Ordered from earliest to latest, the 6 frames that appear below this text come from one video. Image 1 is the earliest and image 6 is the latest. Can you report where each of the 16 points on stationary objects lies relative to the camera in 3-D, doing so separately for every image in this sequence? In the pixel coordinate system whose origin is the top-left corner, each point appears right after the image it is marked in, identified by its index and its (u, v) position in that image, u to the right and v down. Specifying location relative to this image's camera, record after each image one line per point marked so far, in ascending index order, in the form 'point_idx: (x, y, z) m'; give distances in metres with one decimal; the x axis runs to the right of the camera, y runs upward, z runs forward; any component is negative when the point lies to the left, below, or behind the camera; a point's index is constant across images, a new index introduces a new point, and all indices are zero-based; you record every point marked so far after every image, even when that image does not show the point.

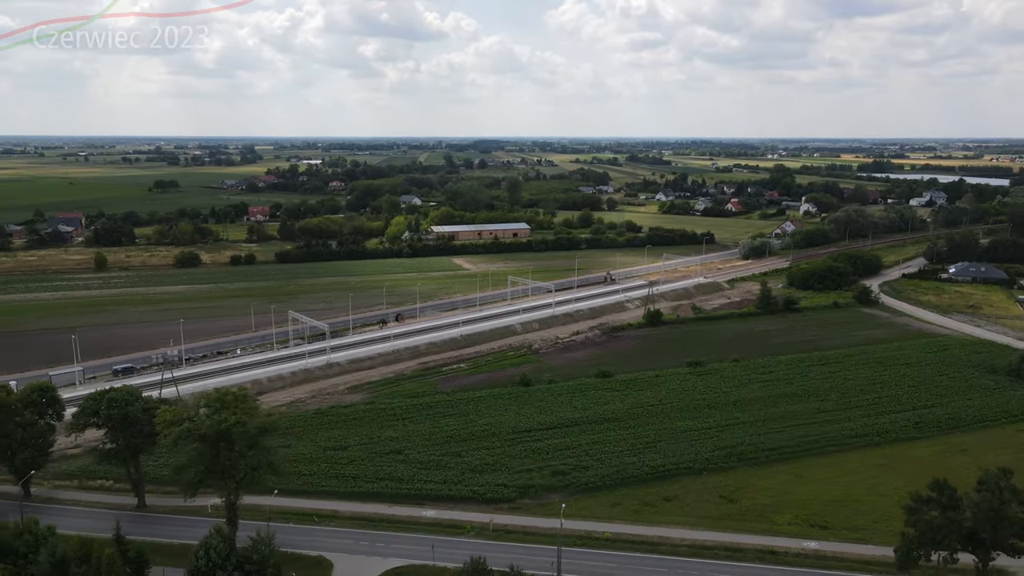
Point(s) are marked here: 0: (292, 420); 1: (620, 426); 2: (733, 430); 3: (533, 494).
0: (-5.9, -3.5, +19.7) m
1: (+2.8, -3.6, +19.4) m
2: (+5.7, -3.7, +19.0) m
3: (+0.4, -4.3, +15.6) m
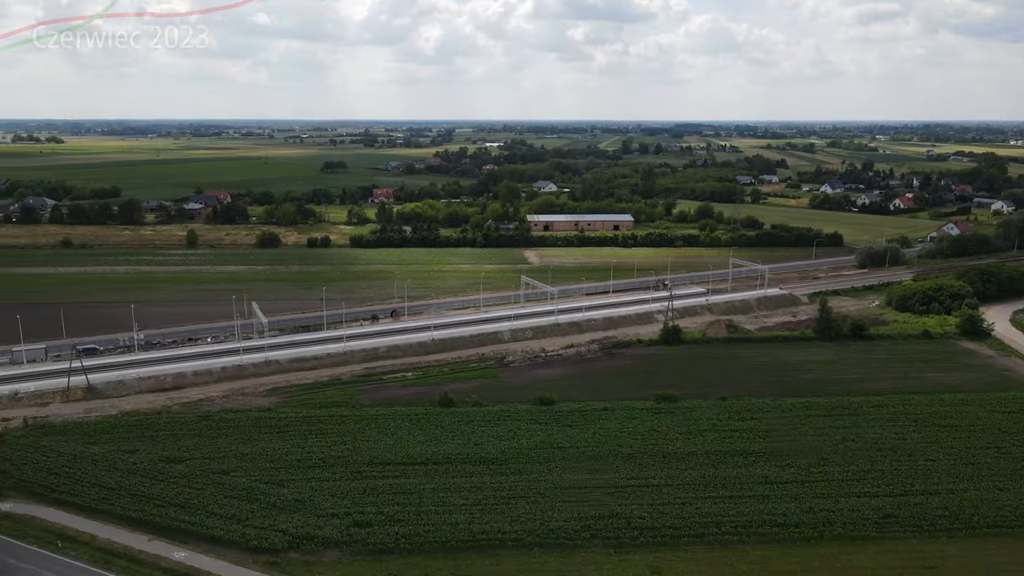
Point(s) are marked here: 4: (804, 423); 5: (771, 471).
0: (-8.7, -3.4, +18.9) m
1: (-0.4, -4.0, +16.2) m
2: (+2.3, -4.3, +15.1) m
3: (-3.7, -4.6, +13.2) m
4: (+7.4, -3.5, +18.9) m
5: (+5.7, -4.1, +16.3) m
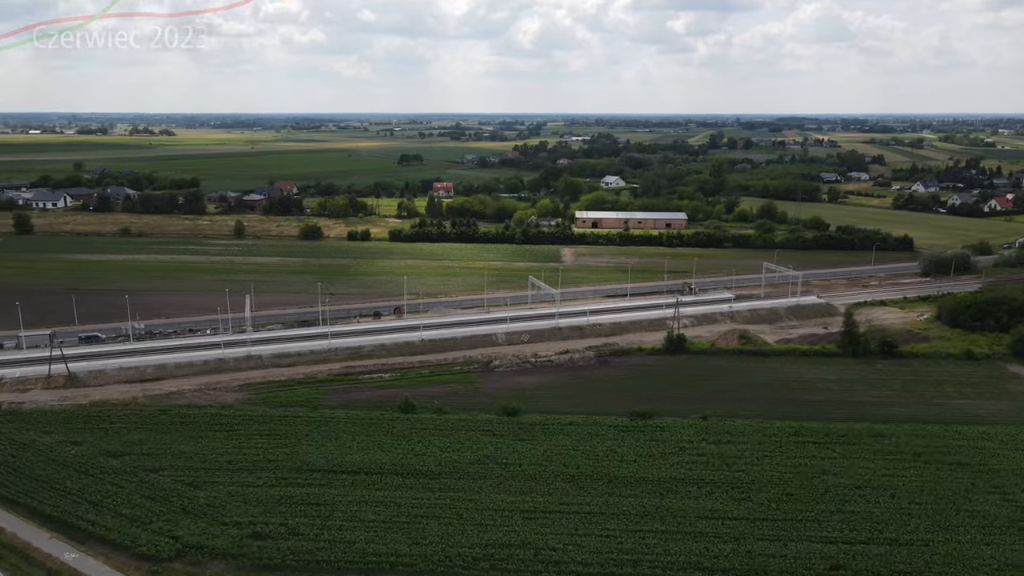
0: (-9.8, -3.2, +19.0) m
1: (-1.9, -4.1, +15.3) m
2: (+0.7, -4.4, +13.9) m
3: (-5.5, -4.7, +12.8) m
4: (+6.2, -3.8, +17.0) m
5: (+4.2, -4.3, +14.6) m
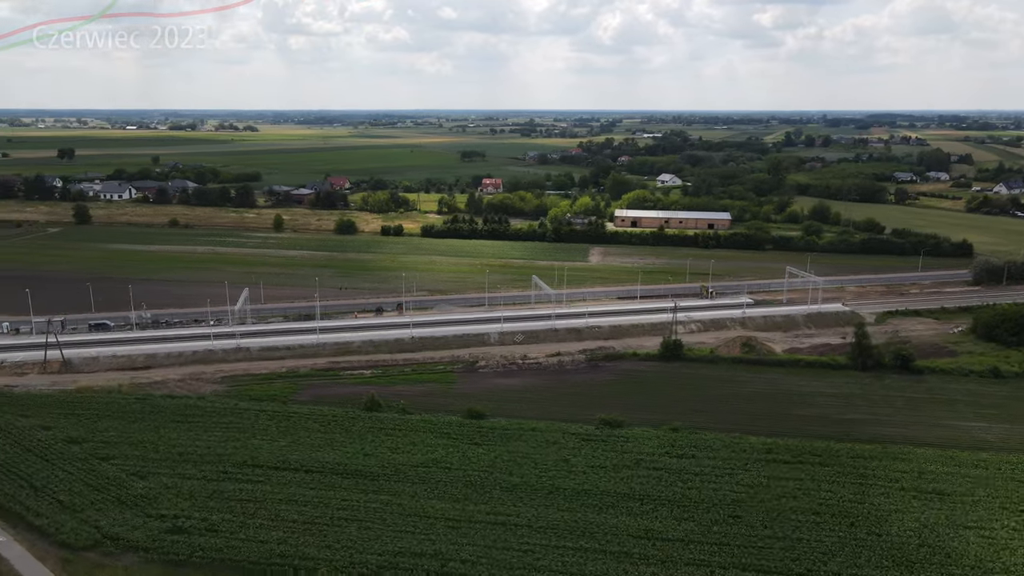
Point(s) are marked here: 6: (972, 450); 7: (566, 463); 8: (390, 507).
0: (-10.6, -3.0, +19.5) m
1: (-3.2, -4.1, +15.1) m
2: (-0.8, -4.5, +13.4) m
3: (-7.1, -4.5, +12.9) m
4: (+5.1, -3.9, +15.9) m
5: (+2.8, -4.4, +13.8) m
6: (+10.6, -3.7, +16.8) m
7: (+1.2, -3.9, +16.2) m
8: (-2.3, -4.3, +14.3) m
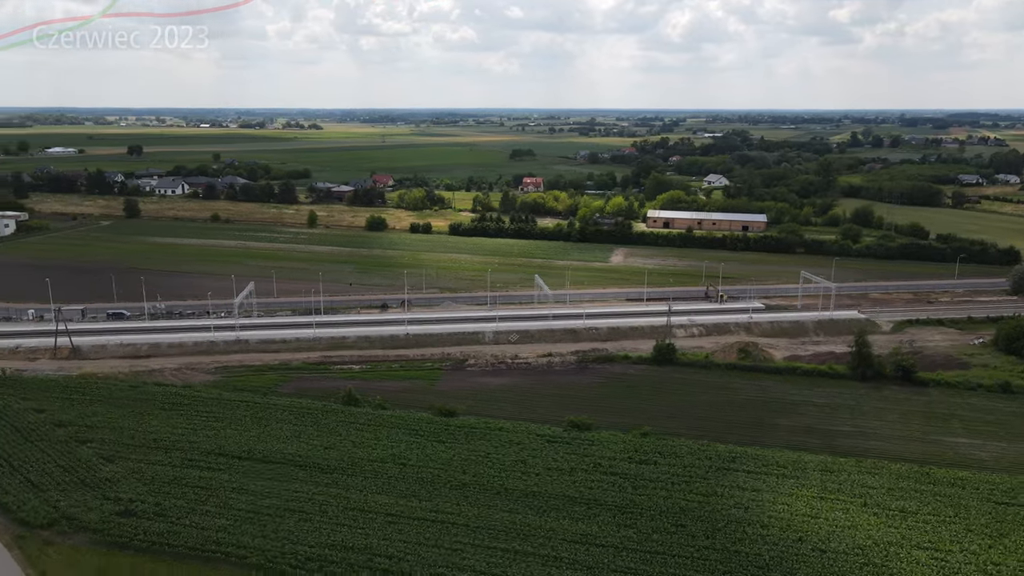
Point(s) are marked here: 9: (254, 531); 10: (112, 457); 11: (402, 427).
0: (-11.2, -2.8, +20.4) m
1: (-4.2, -4.0, +15.4) m
2: (-2.0, -4.4, +13.5) m
3: (-8.3, -4.4, +13.5) m
4: (+4.1, -4.0, +15.5) m
5: (+1.6, -4.5, +13.6) m
6: (+9.6, -3.9, +16.0) m
7: (+0.3, -3.9, +16.1) m
8: (-3.4, -4.2, +14.5) m
9: (-4.7, -4.4, +13.3) m
10: (-8.8, -3.7, +16.2) m
11: (-2.7, -3.4, +18.0) m
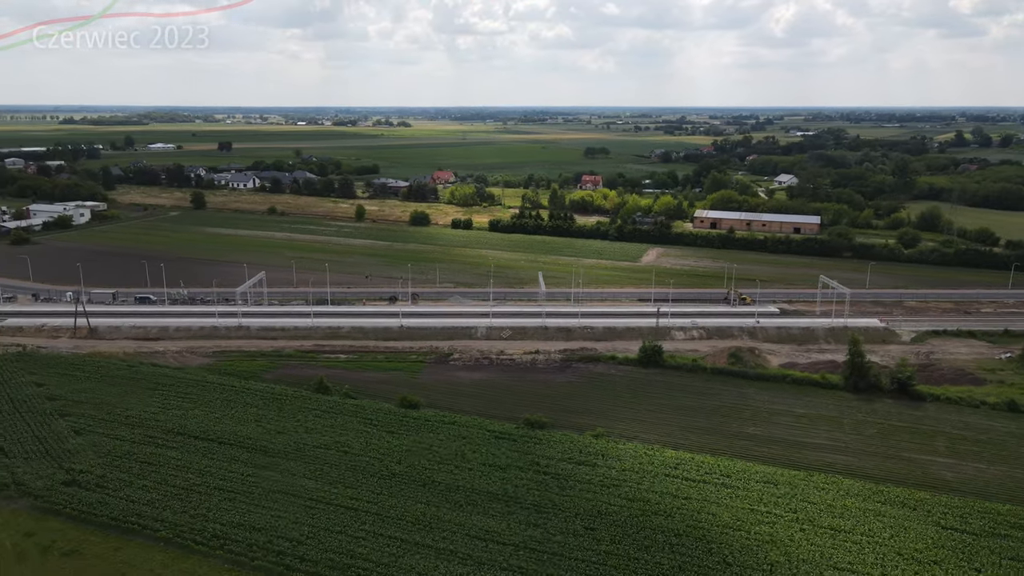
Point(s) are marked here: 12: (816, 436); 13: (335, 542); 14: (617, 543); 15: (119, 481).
0: (-12.0, -2.3, +21.8) m
1: (-5.6, -3.7, +15.9) m
2: (-3.6, -4.2, +13.8) m
3: (-9.9, -4.0, +14.6) m
4: (+2.6, -4.0, +15.1) m
5: (-0.1, -4.4, +13.5) m
6: (+8.2, -4.1, +14.9) m
7: (-1.1, -3.7, +16.1) m
8: (-5.0, -4.0, +15.0) m
9: (-6.4, -4.2, +14.0) m
10: (-10.1, -3.3, +17.3) m
11: (-3.8, -3.2, +18.3) m
12: (+7.4, -3.5, +17.6) m
13: (-3.1, -4.5, +12.9) m
14: (+1.9, -4.5, +13.0) m
15: (-7.9, -3.9, +14.9) m
